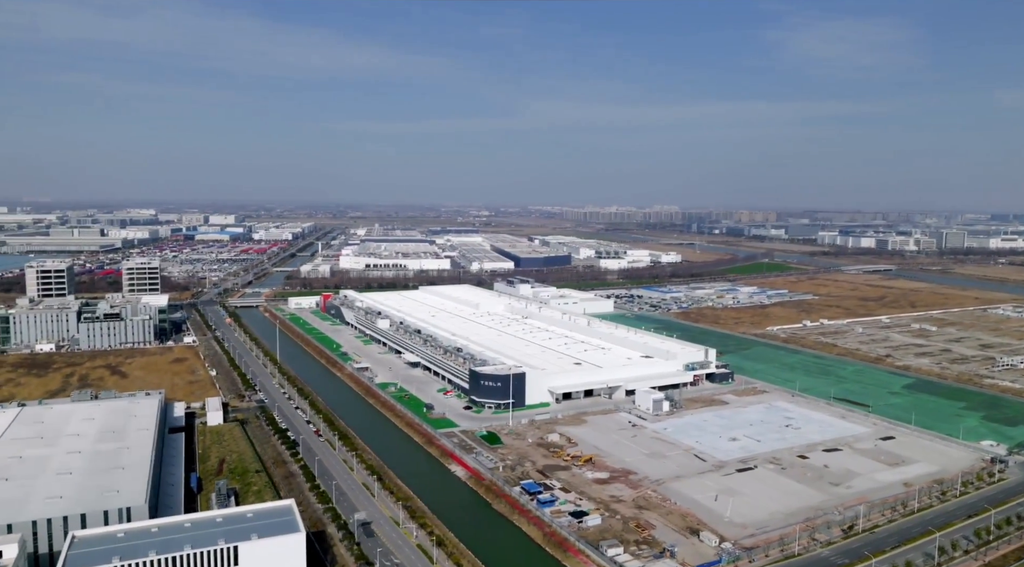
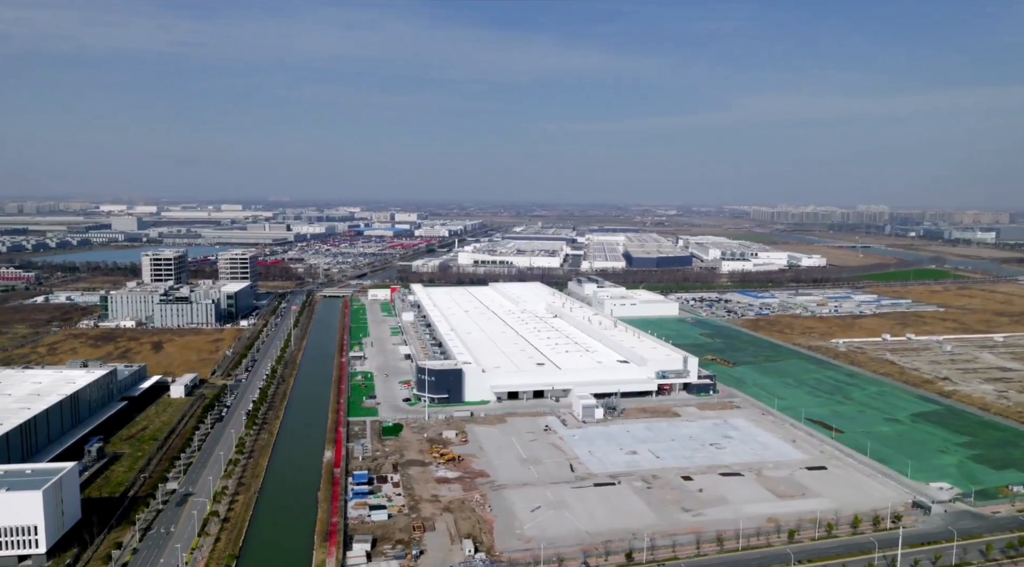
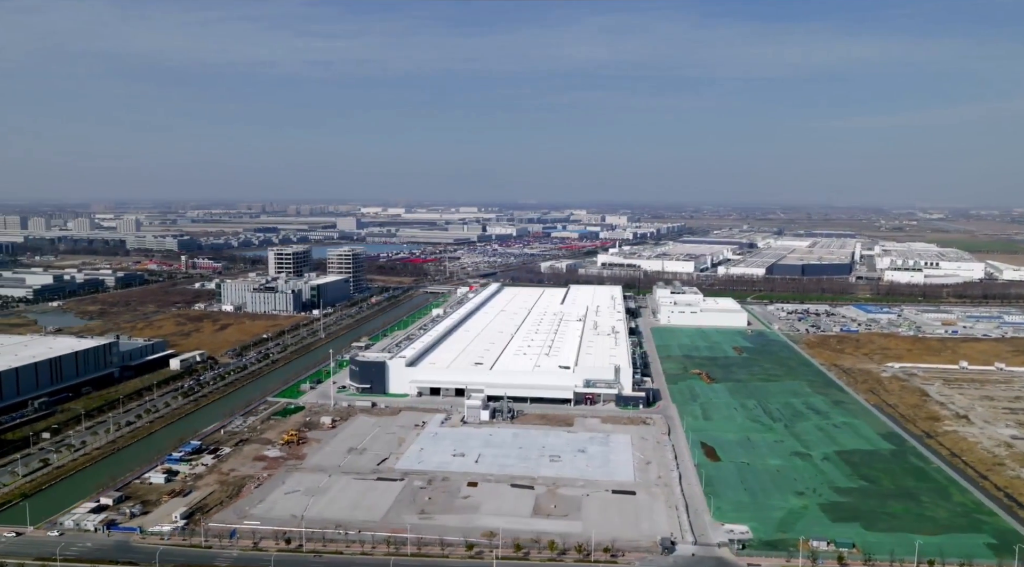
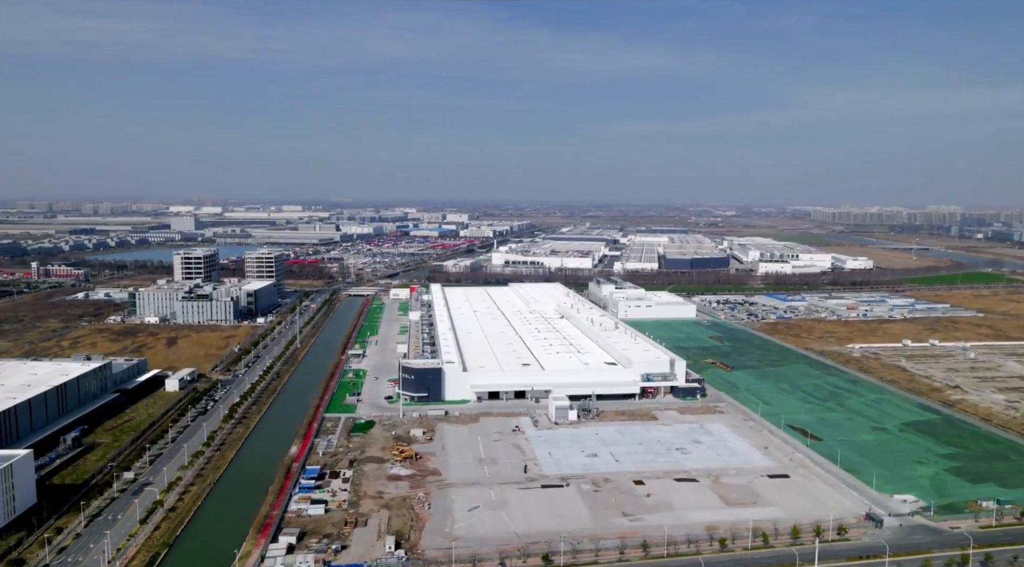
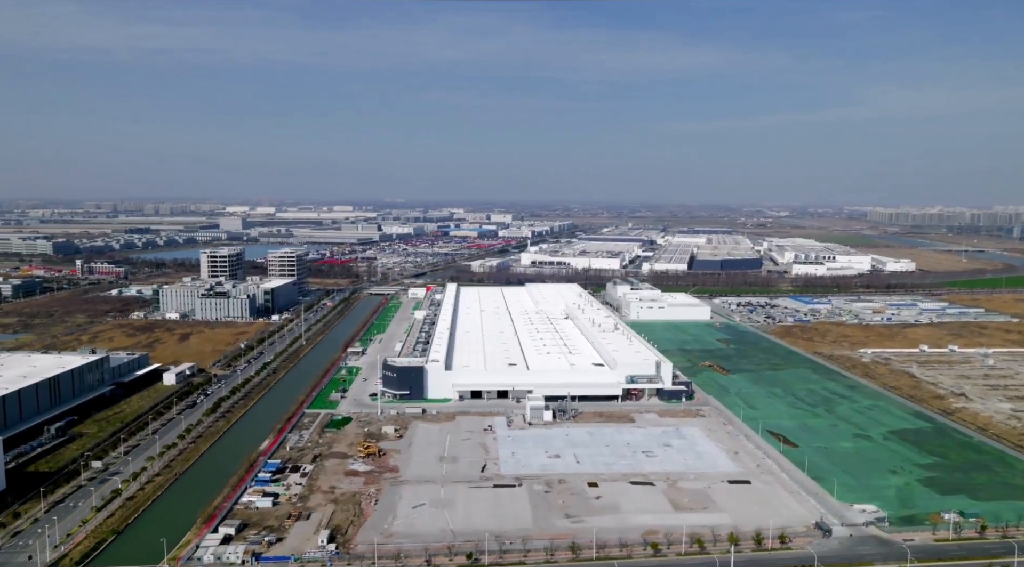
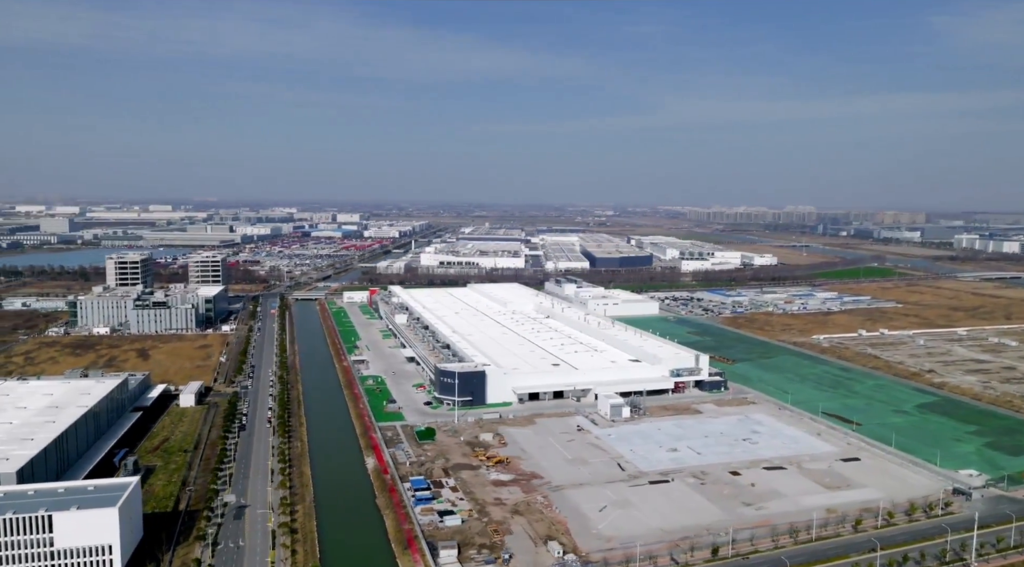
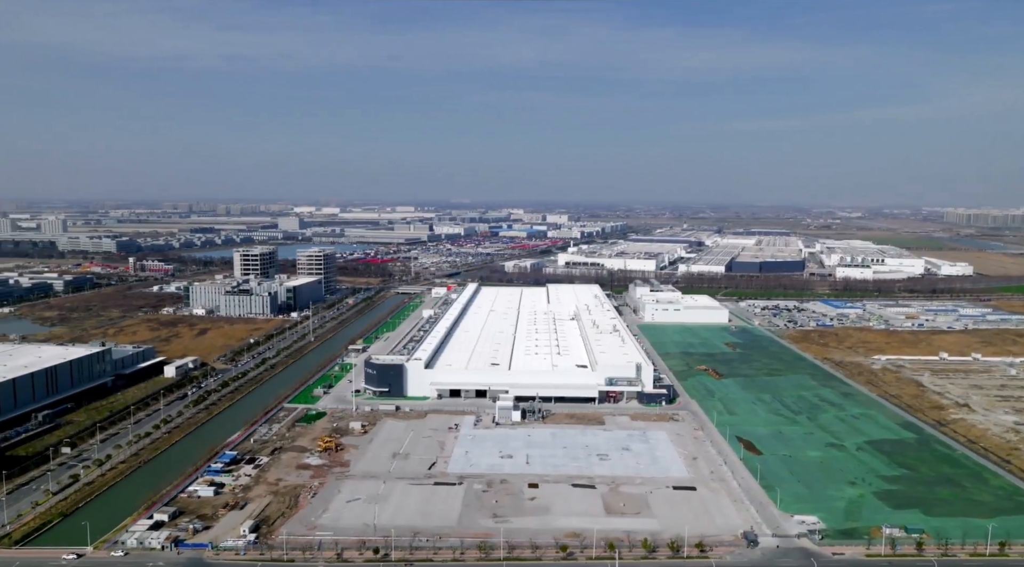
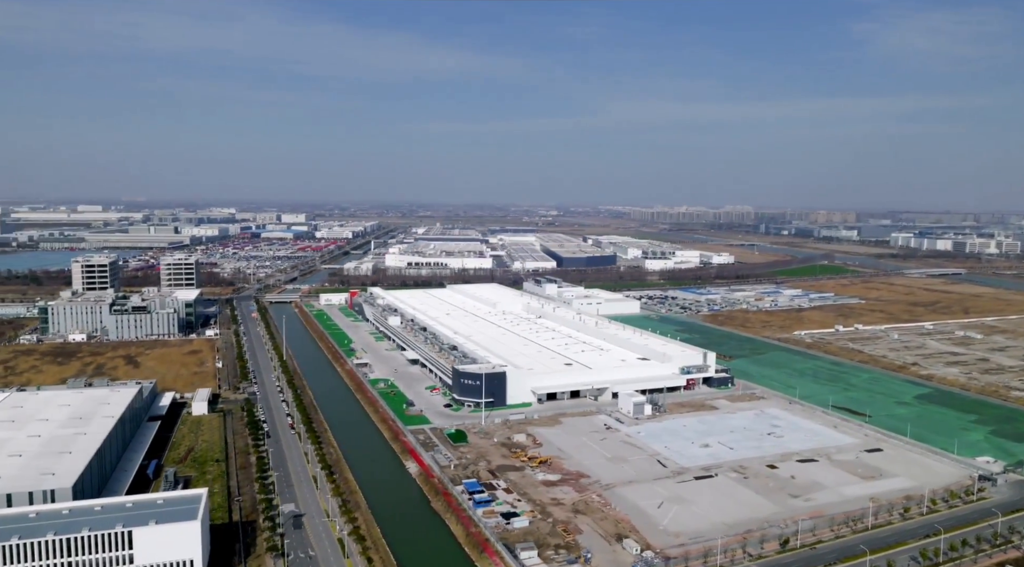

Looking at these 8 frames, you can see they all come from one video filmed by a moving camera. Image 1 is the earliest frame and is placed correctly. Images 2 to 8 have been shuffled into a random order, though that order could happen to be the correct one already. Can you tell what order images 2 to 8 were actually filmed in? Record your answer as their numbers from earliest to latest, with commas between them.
8, 6, 2, 4, 5, 7, 3
